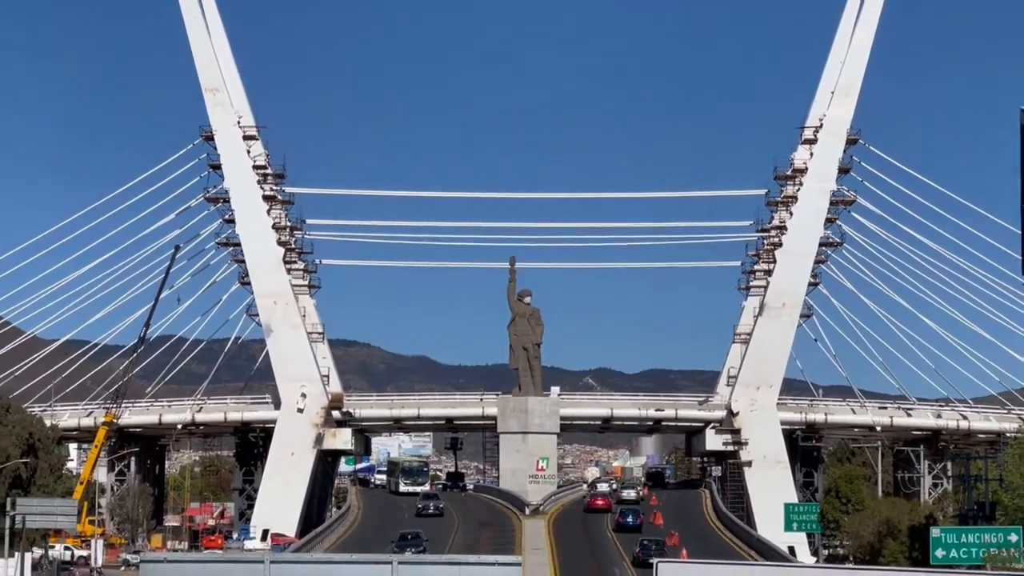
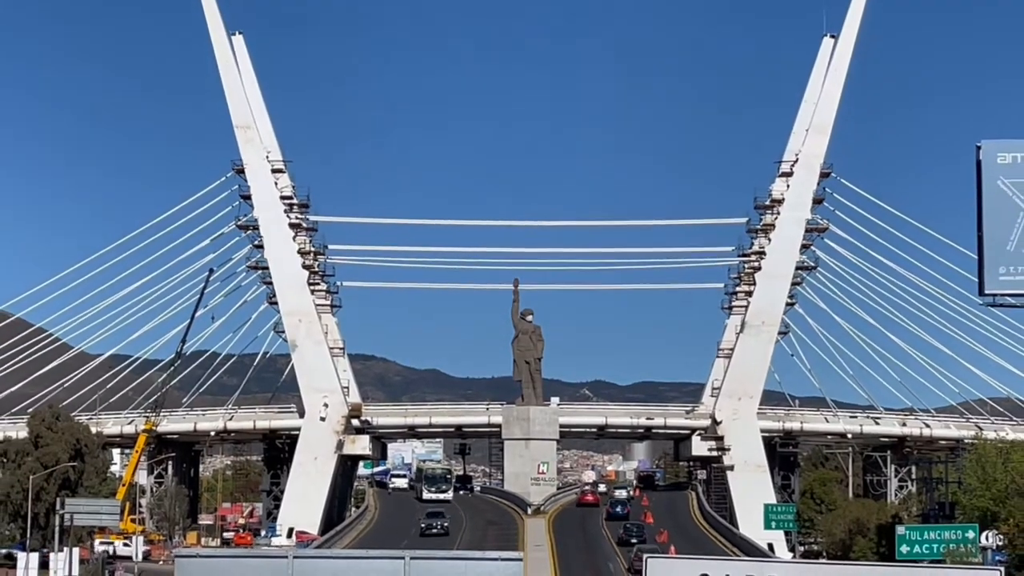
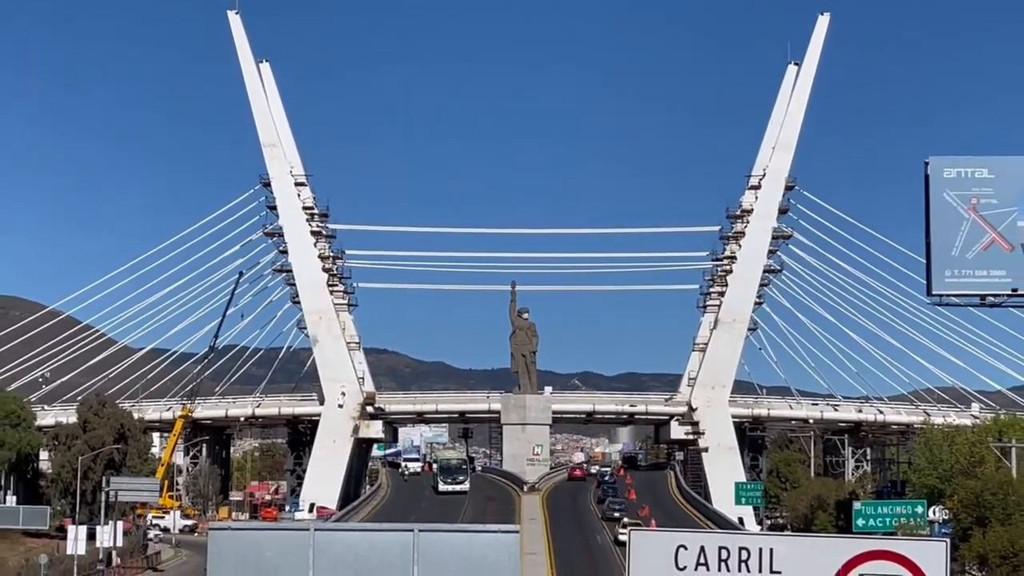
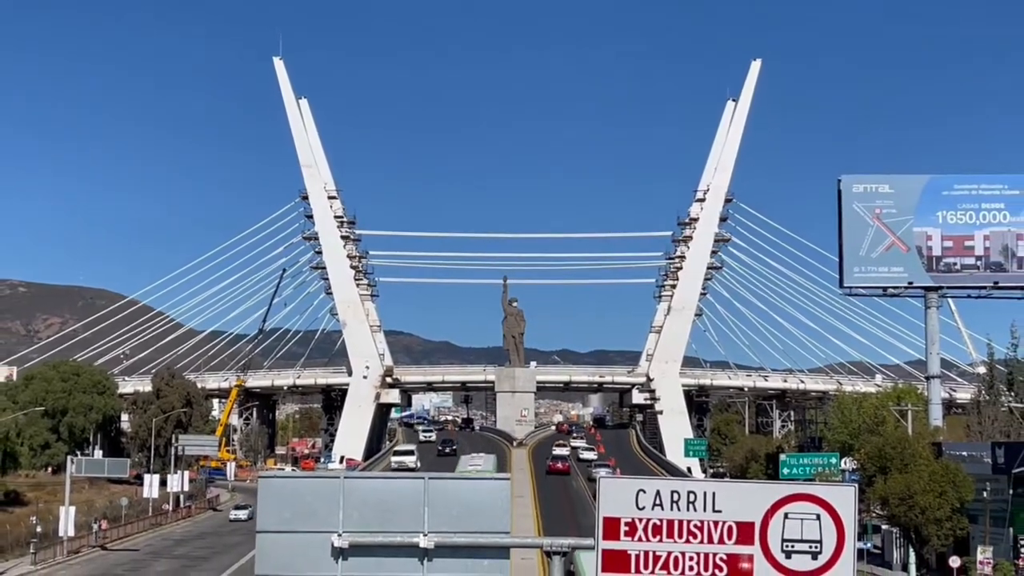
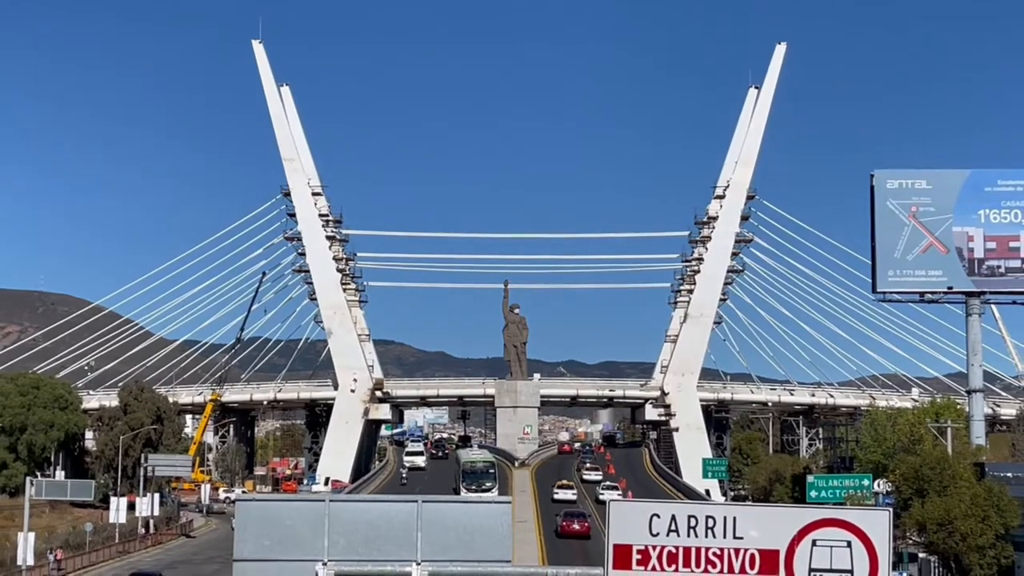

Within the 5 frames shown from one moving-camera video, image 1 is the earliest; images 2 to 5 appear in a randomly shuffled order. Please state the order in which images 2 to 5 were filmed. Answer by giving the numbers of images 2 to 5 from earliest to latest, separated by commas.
2, 3, 5, 4
